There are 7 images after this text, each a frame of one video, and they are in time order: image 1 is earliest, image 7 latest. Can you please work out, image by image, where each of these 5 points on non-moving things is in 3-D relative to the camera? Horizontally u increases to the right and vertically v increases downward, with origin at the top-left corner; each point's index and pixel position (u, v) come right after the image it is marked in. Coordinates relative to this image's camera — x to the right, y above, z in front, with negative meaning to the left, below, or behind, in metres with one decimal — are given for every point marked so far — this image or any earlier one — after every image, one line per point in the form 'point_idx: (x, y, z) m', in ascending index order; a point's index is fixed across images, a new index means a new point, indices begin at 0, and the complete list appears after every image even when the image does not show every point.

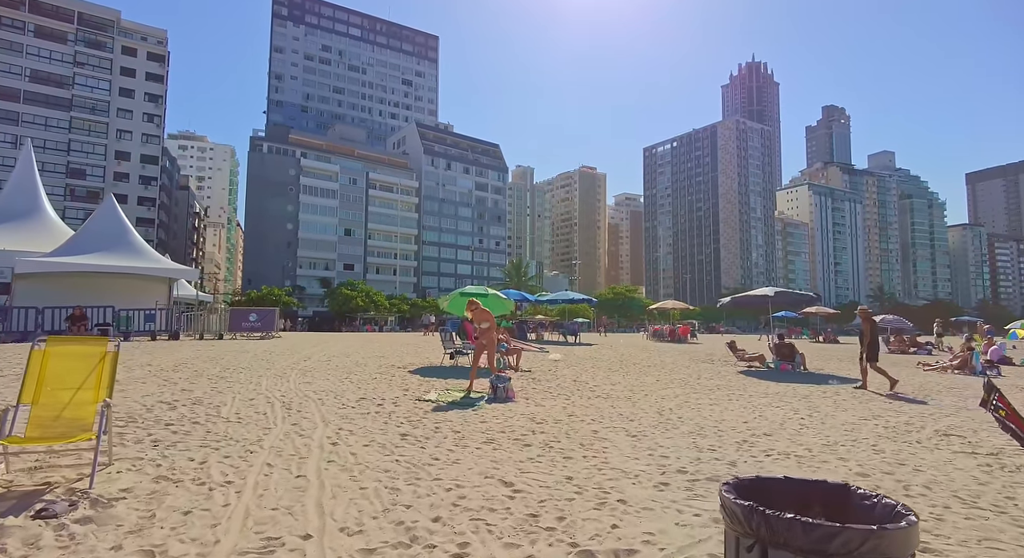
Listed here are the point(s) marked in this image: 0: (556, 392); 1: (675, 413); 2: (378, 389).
0: (+0.8, -1.9, +9.1) m
1: (+2.2, -1.8, +7.5) m
2: (-2.0, -1.8, +8.7) m
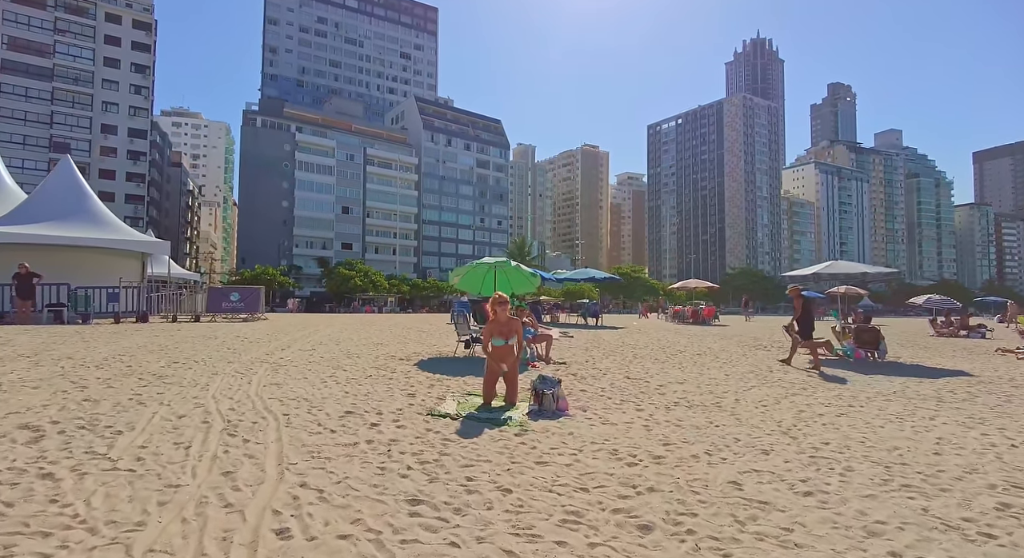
0: (+1.3, -1.5, +6.7) m
1: (+2.8, -1.4, +5.1) m
2: (-1.5, -1.4, +6.3) m
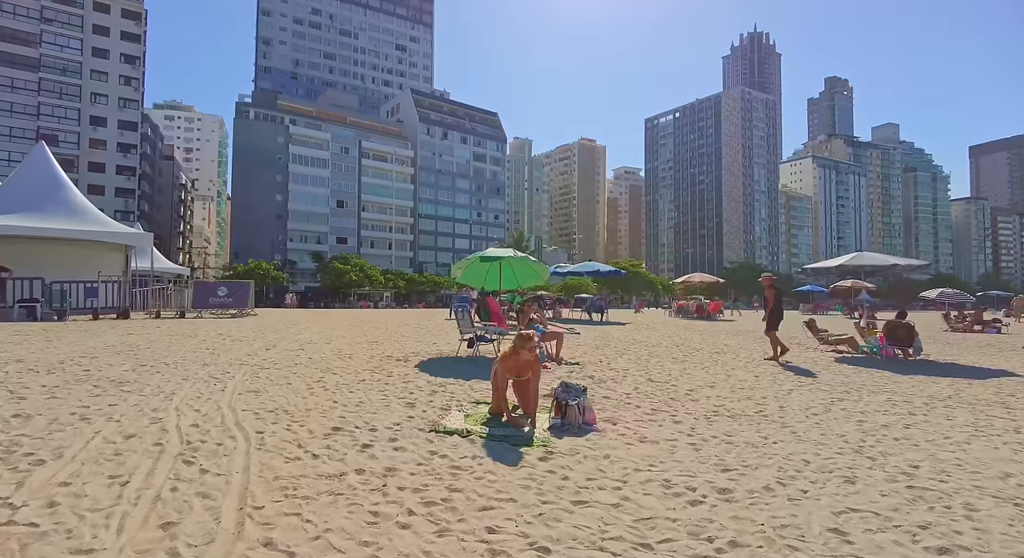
0: (+1.4, -1.4, +5.8) m
1: (+2.9, -1.3, +4.2) m
2: (-1.3, -1.3, +5.4) m
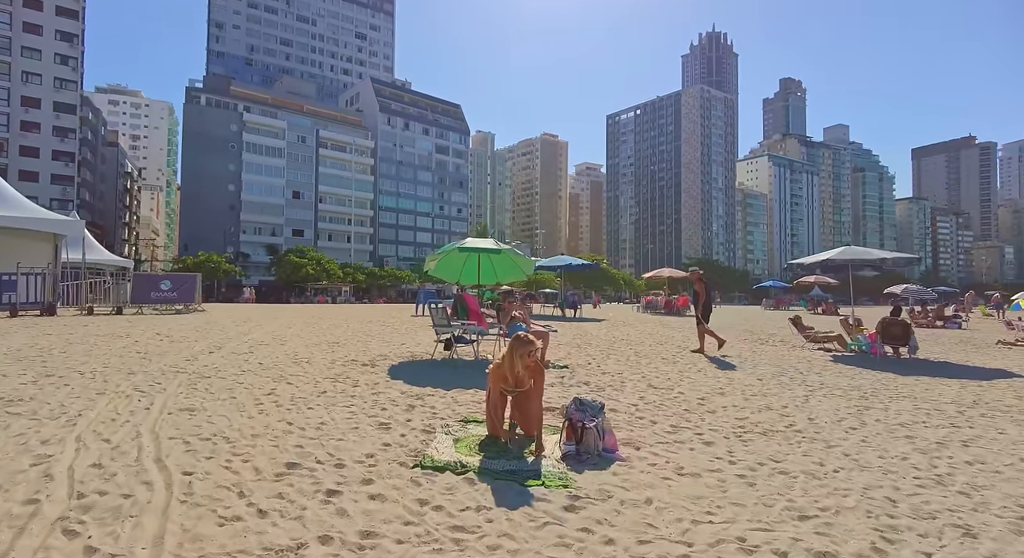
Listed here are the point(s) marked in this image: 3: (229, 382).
0: (+1.4, -1.3, +5.0) m
1: (+3.0, -1.3, +3.5) m
2: (-1.3, -1.2, +4.4) m
3: (-3.2, -1.1, +6.2) m
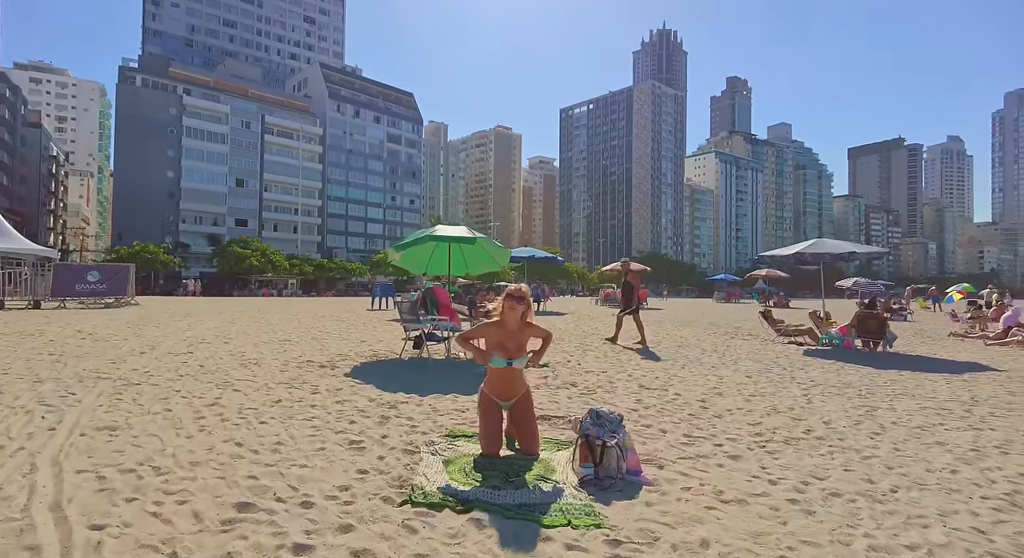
0: (+1.3, -1.3, +4.4) m
1: (+3.0, -1.3, +3.1) m
2: (-1.3, -1.2, +3.6) m
3: (-3.3, -1.1, +5.3) m
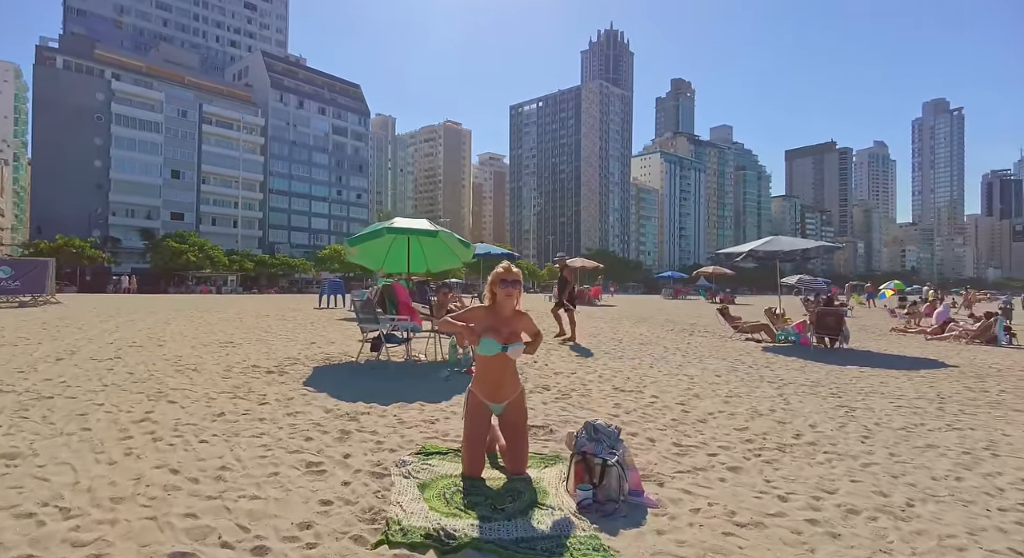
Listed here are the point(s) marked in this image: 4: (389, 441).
0: (+1.2, -1.2, +4.1) m
1: (+3.0, -1.3, +2.9) m
2: (-1.4, -1.1, +3.1) m
3: (-3.6, -1.0, +4.5) m
4: (-0.9, -1.2, +4.0) m
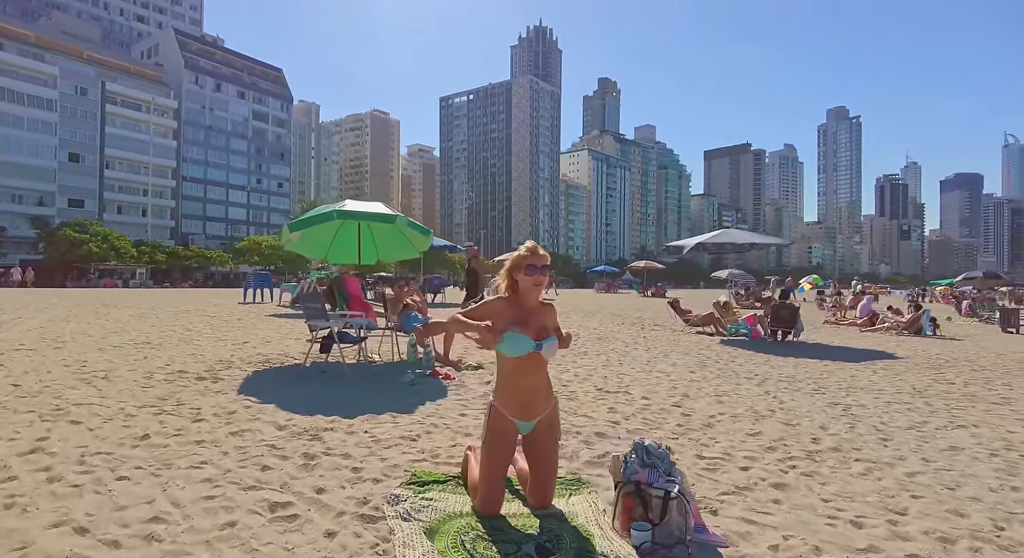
0: (+1.2, -1.2, +3.6) m
1: (+3.1, -1.2, +2.7) m
2: (-1.2, -1.1, +2.2) m
3: (-3.5, -1.0, +3.4) m
4: (-0.8, -1.1, +3.2) m
